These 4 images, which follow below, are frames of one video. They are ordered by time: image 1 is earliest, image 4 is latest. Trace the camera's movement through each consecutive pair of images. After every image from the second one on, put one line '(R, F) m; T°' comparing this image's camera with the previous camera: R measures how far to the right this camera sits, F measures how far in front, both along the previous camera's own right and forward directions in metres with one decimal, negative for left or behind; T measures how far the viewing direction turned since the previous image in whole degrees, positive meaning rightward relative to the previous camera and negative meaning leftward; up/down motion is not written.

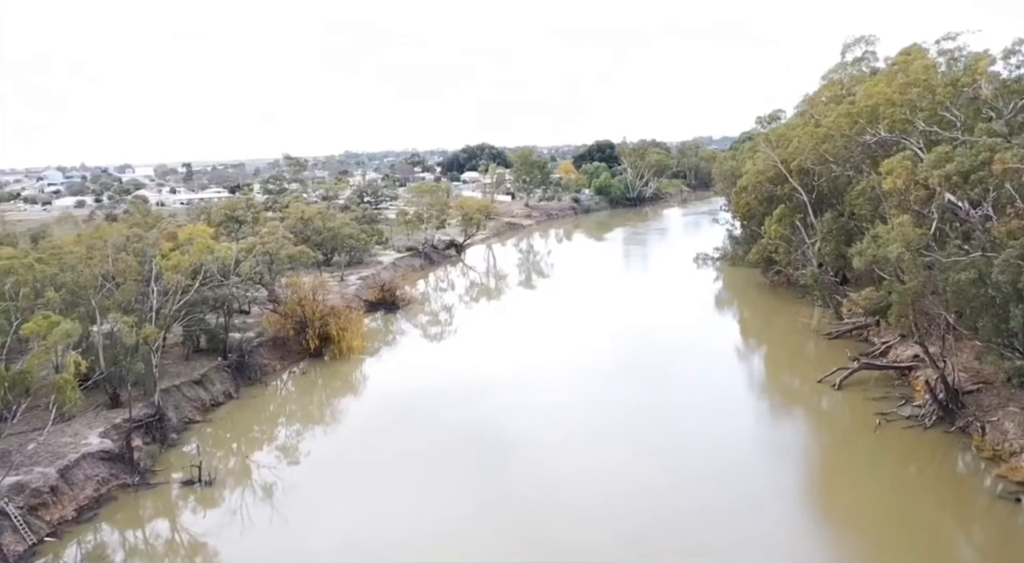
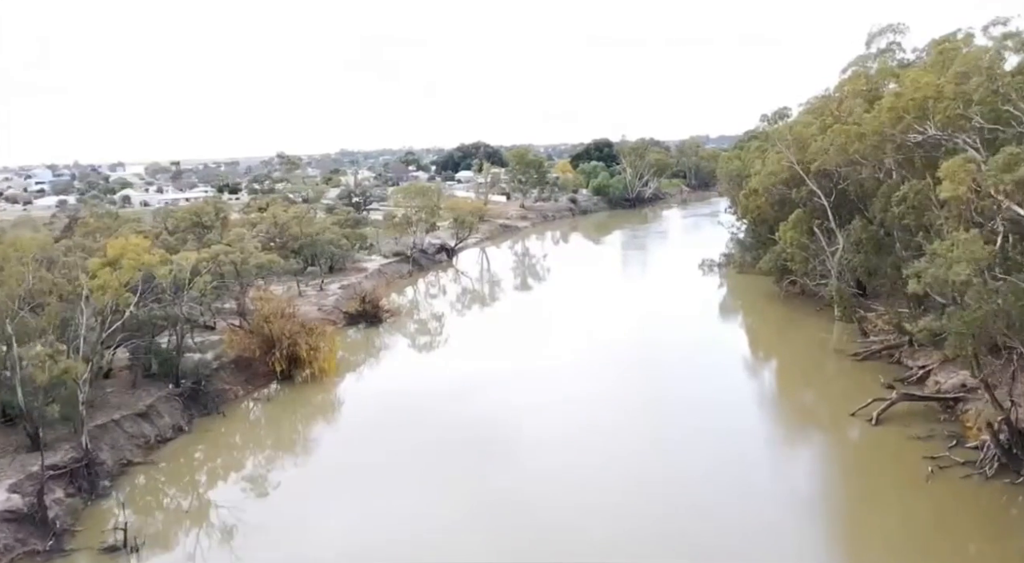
(+0.1, +2.1) m; 0°
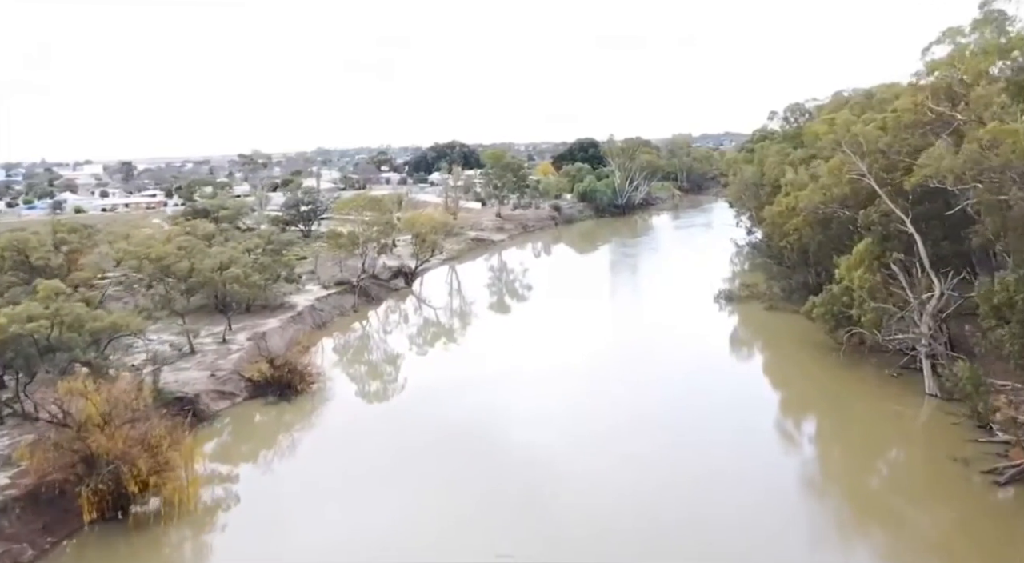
(+0.4, +6.7) m; +1°
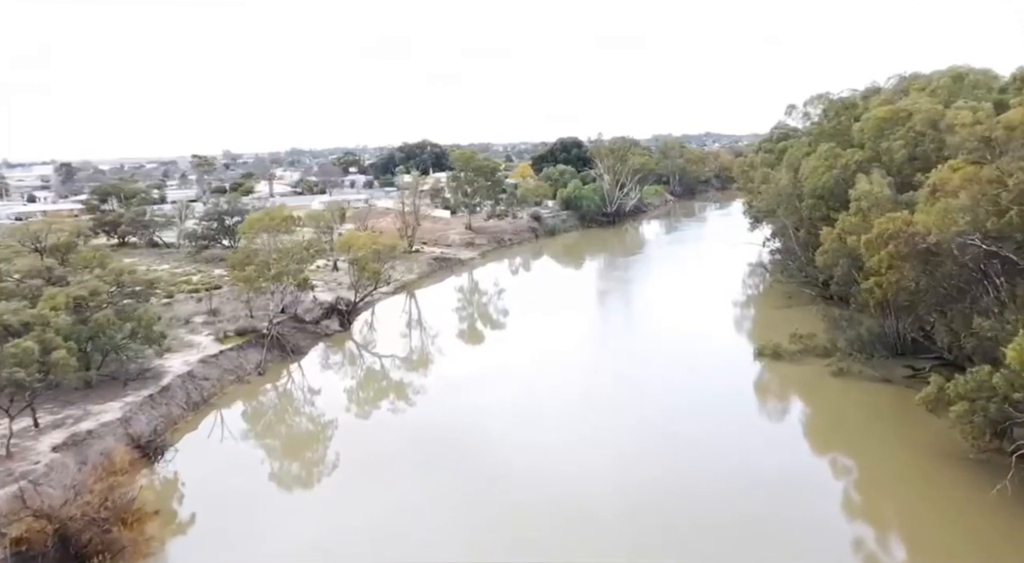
(+0.4, +7.4) m; +2°
